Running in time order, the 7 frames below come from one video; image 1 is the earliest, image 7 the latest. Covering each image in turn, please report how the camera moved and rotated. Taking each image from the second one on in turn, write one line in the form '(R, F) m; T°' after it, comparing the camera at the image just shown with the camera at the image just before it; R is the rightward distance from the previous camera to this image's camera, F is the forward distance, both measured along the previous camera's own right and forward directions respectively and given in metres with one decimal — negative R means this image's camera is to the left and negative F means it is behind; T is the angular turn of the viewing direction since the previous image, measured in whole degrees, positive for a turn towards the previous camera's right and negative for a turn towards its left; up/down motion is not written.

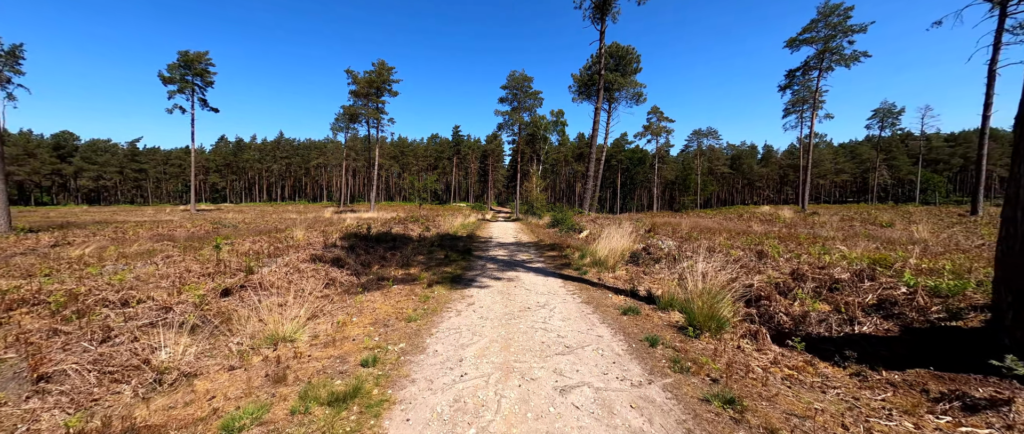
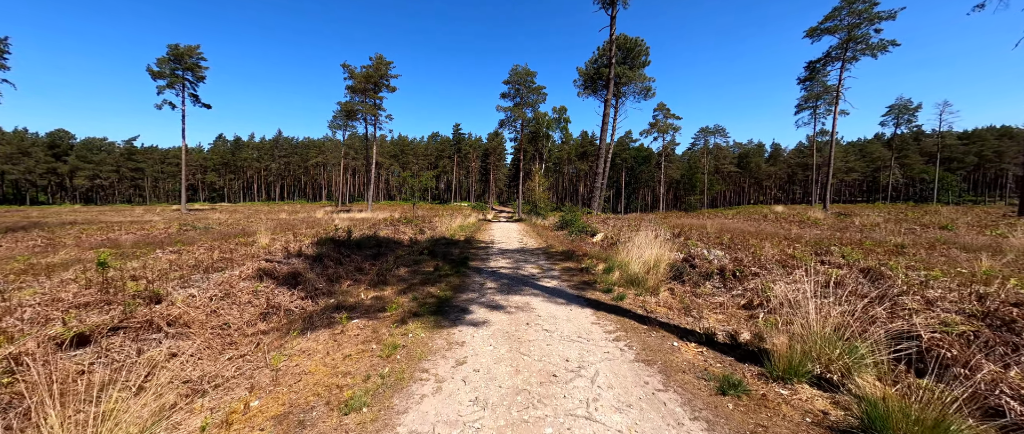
(-0.1, +2.1) m; 0°
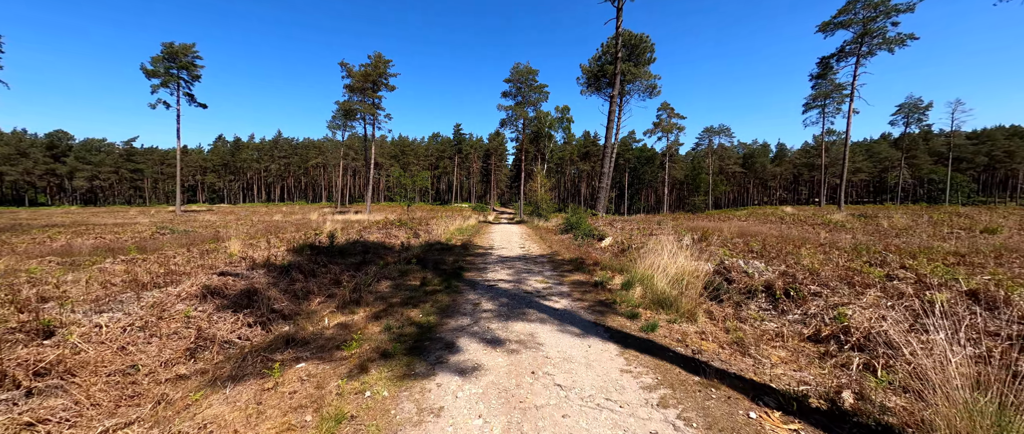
(0.0, +1.3) m; 0°
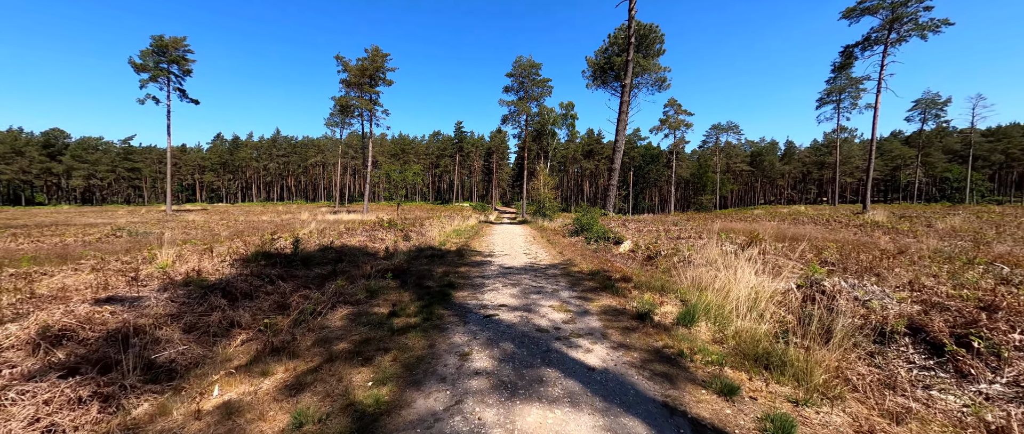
(-0.1, +2.0) m; 0°
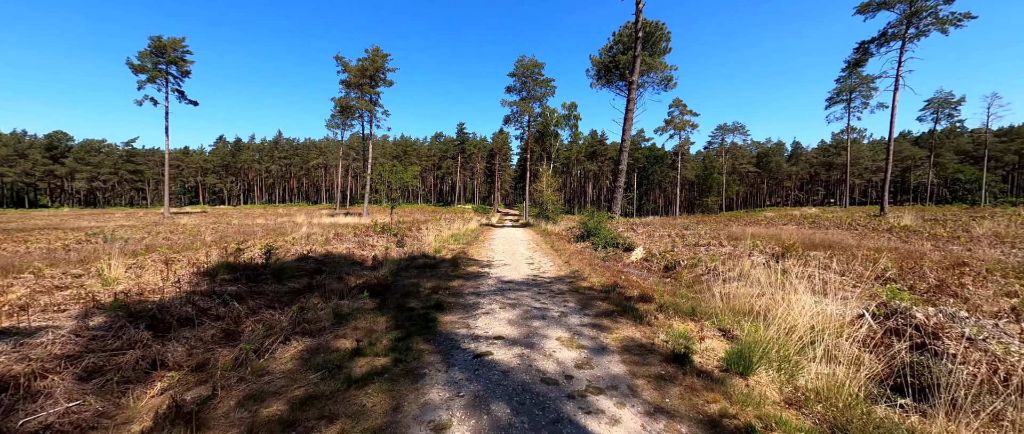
(+0.1, +1.1) m; 0°
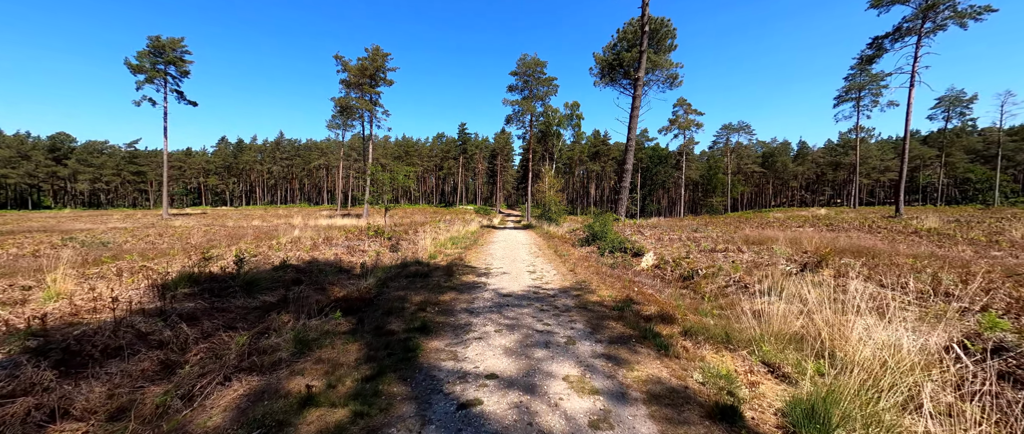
(+0.1, +0.8) m; 0°
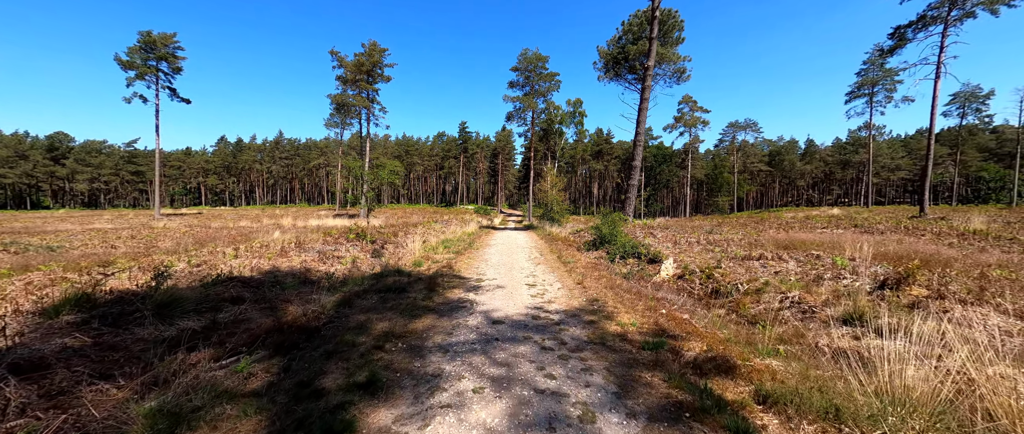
(+0.1, +1.5) m; 0°
